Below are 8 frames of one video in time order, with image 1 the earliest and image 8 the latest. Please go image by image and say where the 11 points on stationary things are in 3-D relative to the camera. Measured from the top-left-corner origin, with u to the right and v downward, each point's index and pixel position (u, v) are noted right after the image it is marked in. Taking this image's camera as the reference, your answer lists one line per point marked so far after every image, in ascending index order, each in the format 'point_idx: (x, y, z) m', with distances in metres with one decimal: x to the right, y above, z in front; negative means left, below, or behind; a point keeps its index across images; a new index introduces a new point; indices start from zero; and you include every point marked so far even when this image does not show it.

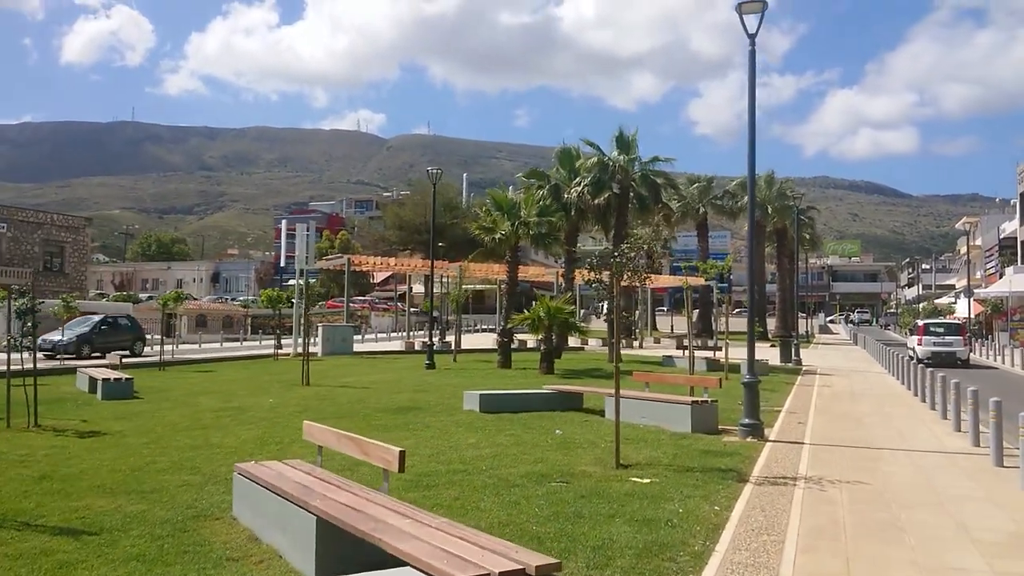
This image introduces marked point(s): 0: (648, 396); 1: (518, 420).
0: (+2.2, -1.8, +13.9) m
1: (0.0, -2.2, +13.9) m
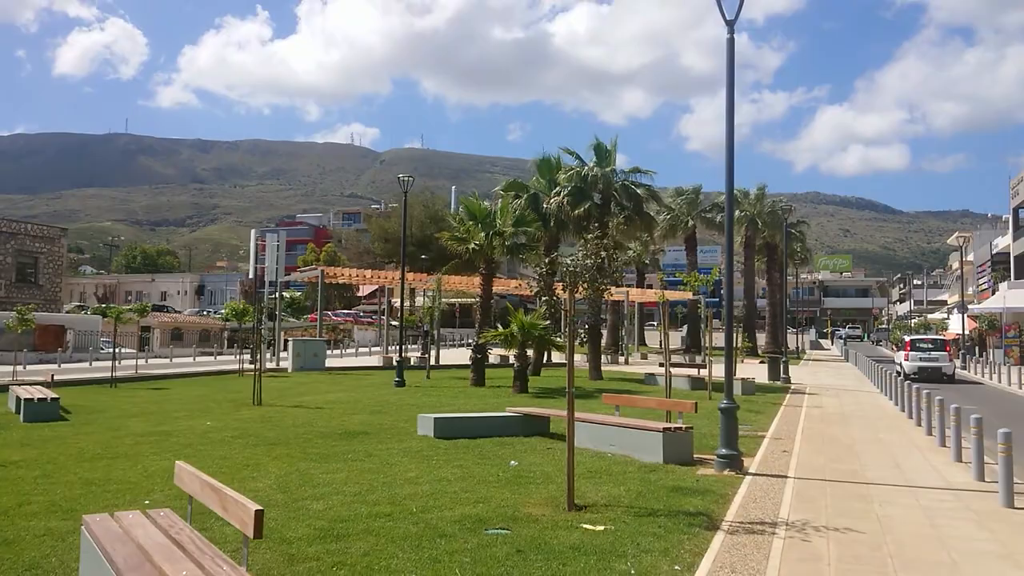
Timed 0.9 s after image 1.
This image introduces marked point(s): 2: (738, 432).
0: (+1.5, -2.0, +12.6) m
1: (-0.6, -2.4, +12.6) m
2: (+2.9, -1.8, +10.9) m
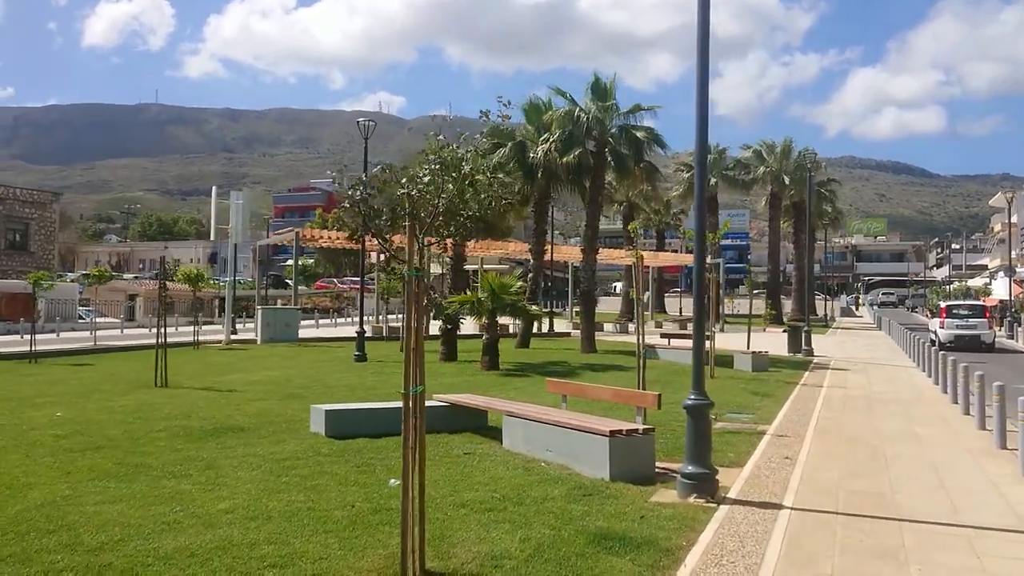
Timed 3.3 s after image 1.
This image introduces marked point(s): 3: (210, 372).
0: (+0.5, -1.4, +9.3) m
1: (-1.7, -1.8, +9.4) m
2: (+1.7, -1.4, +7.6) m
3: (-6.6, -1.8, +18.5) m
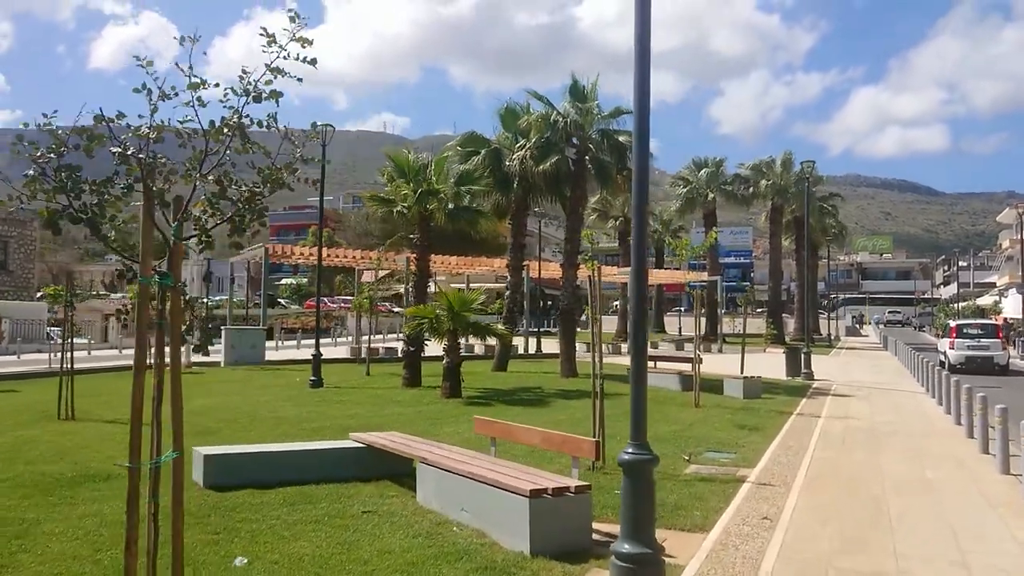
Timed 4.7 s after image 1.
0: (-0.3, -1.6, +7.4) m
1: (-2.5, -2.0, +7.5) m
2: (+0.9, -1.5, +5.7) m
3: (-7.3, -2.2, +16.6) m
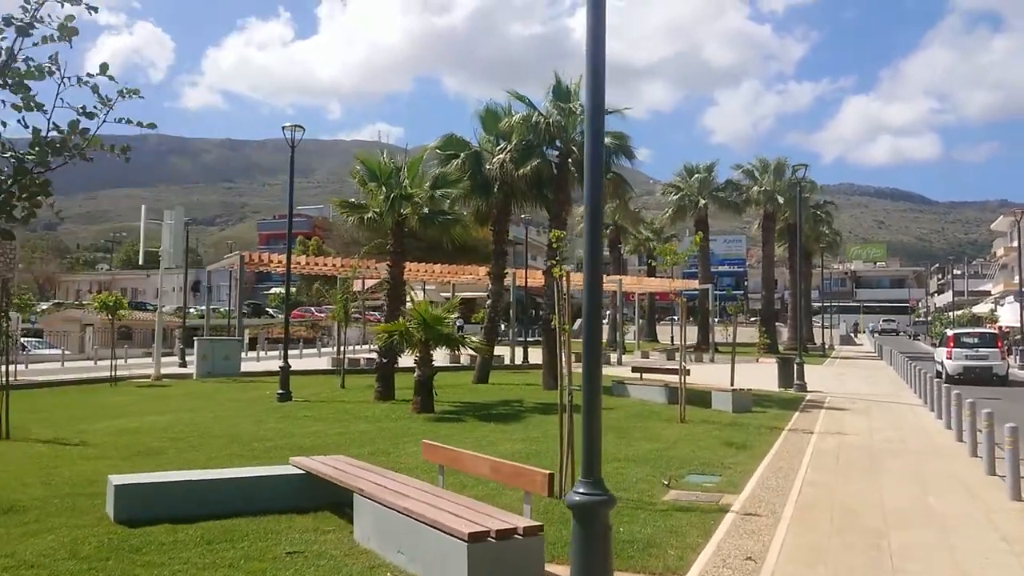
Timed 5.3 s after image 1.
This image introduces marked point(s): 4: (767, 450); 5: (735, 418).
0: (-0.8, -1.6, +6.4) m
1: (-2.9, -2.0, +6.5) m
2: (+0.5, -1.5, +4.7) m
3: (-7.8, -2.4, +15.6) m
4: (+3.7, -2.4, +12.5) m
5: (+4.2, -2.4, +16.0) m
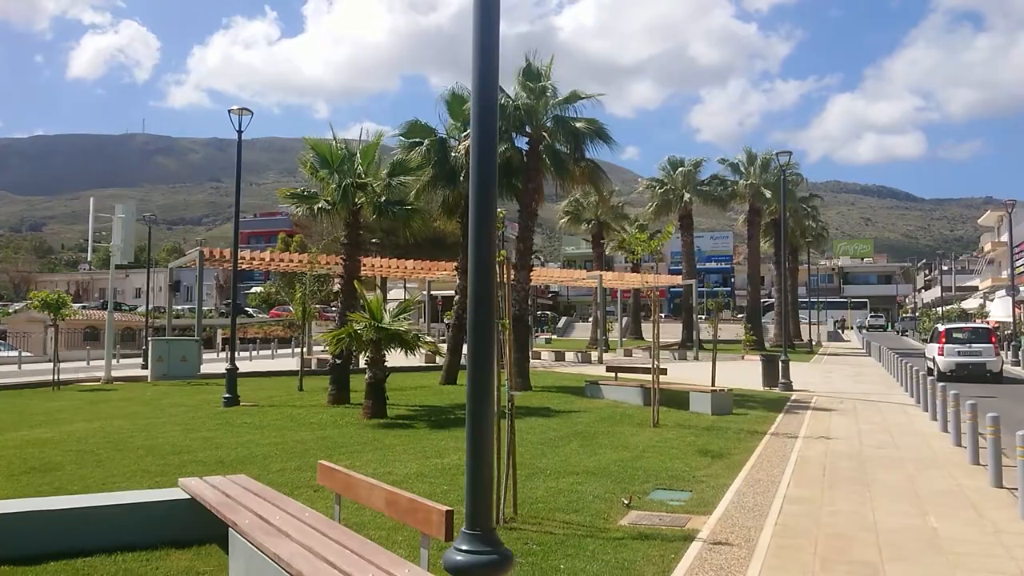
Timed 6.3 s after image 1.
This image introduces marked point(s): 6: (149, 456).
0: (-1.3, -1.5, +5.1) m
1: (-3.5, -2.0, +5.1) m
2: (0.0, -1.4, +3.4) m
3: (-8.5, -2.3, +14.2) m
4: (+3.1, -2.2, +11.3) m
5: (+3.5, -2.3, +14.8) m
6: (-4.6, -2.2, +11.0) m
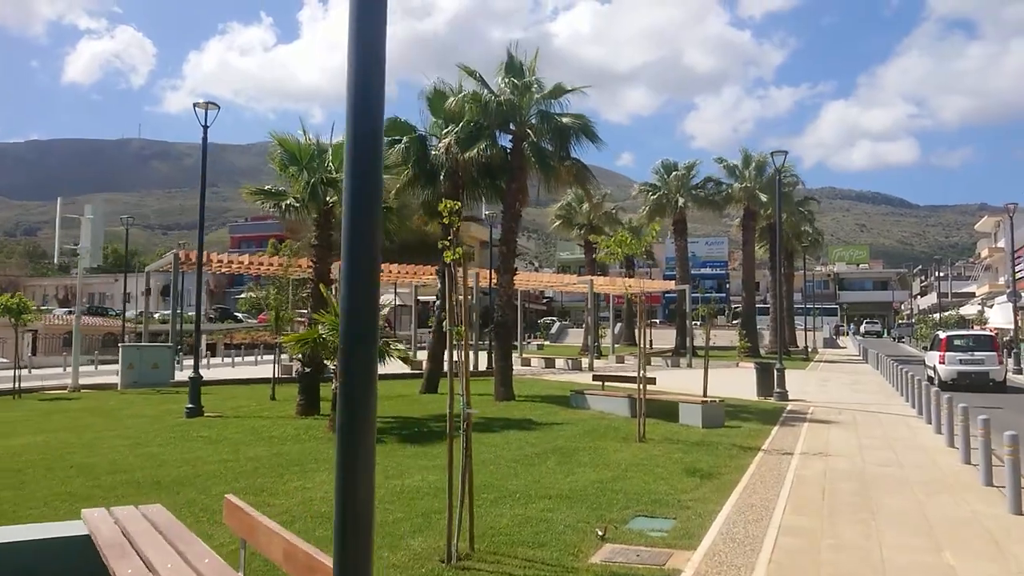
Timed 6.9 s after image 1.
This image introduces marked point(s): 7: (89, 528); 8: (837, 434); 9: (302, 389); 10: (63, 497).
0: (-1.7, -1.5, +4.1) m
1: (-3.8, -2.0, +4.1) m
2: (-0.4, -1.4, +2.4) m
3: (-8.9, -2.3, +13.1) m
4: (+2.7, -2.3, +10.3) m
5: (+3.1, -2.4, +13.8) m
6: (-5.0, -2.2, +10.0) m
7: (-2.9, -1.6, +5.9) m
8: (+5.6, -2.5, +14.7) m
9: (-4.1, -1.9, +16.7) m
10: (-4.7, -2.2, +9.0) m
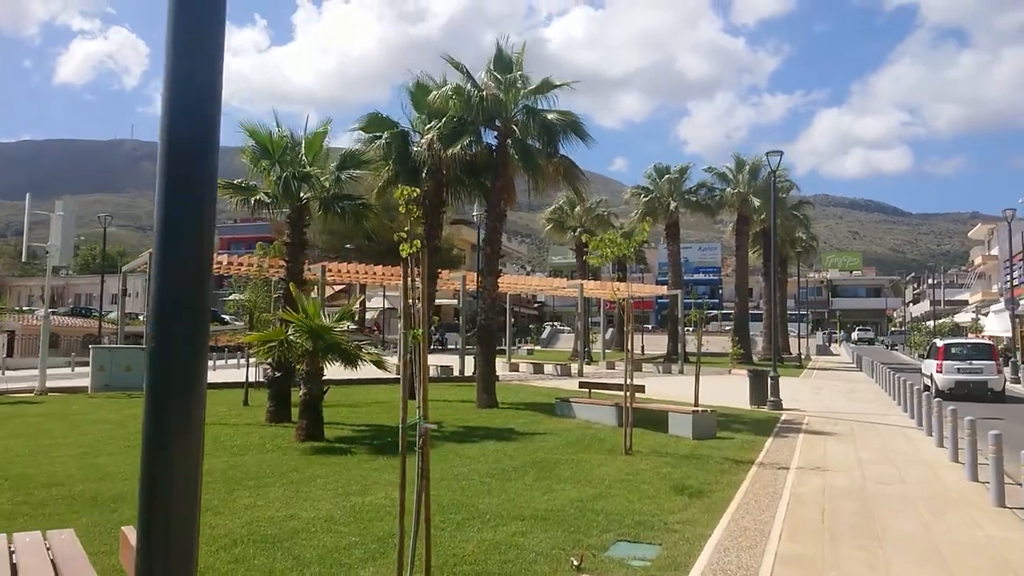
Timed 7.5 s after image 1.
0: (-1.9, -1.5, +3.3) m
1: (-4.1, -1.9, +3.3) m
2: (-0.6, -1.3, +1.6) m
3: (-9.2, -2.3, +12.3) m
4: (+2.4, -2.3, +9.5) m
5: (+2.8, -2.4, +13.0) m
6: (-5.3, -2.2, +9.1) m
7: (-3.2, -1.6, +5.1) m
8: (+5.3, -2.6, +13.9) m
9: (-4.4, -2.0, +15.8) m
10: (-5.0, -2.1, +8.1) m
